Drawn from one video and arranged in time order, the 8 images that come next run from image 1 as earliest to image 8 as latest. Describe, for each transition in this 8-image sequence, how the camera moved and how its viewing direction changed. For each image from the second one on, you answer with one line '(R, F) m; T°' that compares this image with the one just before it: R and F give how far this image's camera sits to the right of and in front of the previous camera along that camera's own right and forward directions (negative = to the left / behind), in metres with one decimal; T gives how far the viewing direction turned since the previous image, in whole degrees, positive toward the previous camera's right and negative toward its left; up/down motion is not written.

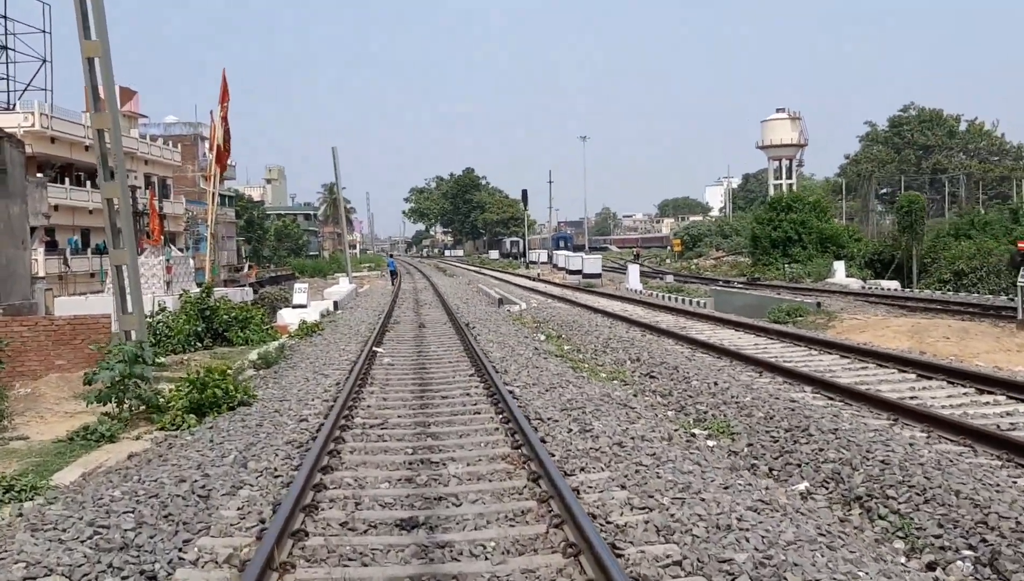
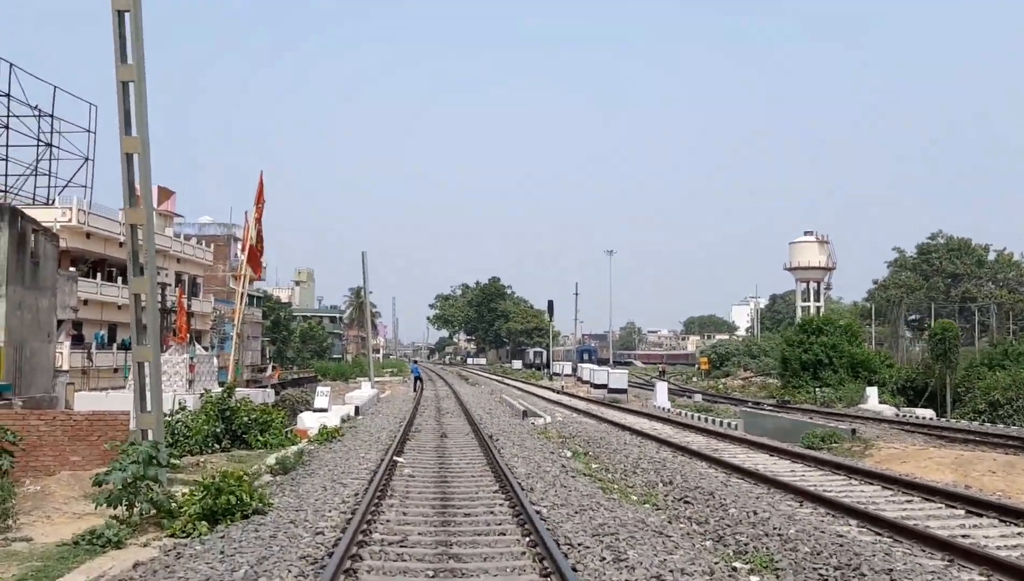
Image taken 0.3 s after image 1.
(-0.1, +0.3) m; -2°
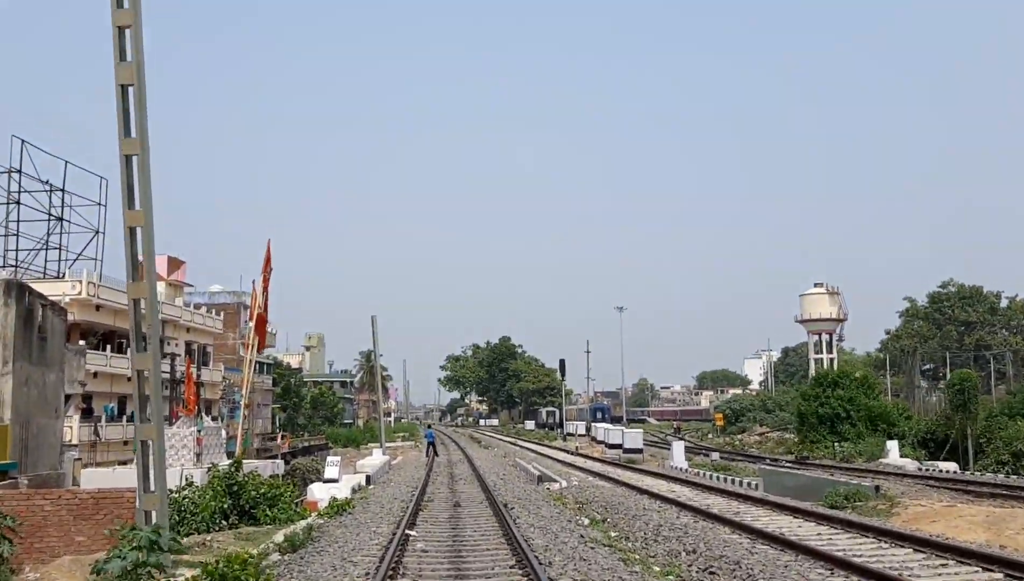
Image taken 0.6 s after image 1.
(0.0, +0.3) m; -1°
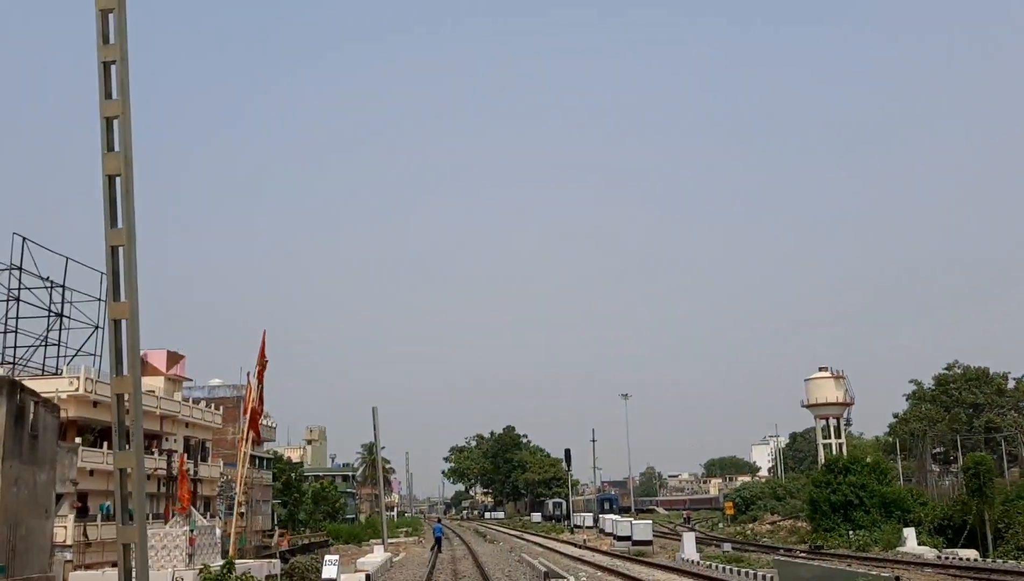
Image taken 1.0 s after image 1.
(+0.1, +0.4) m; 0°
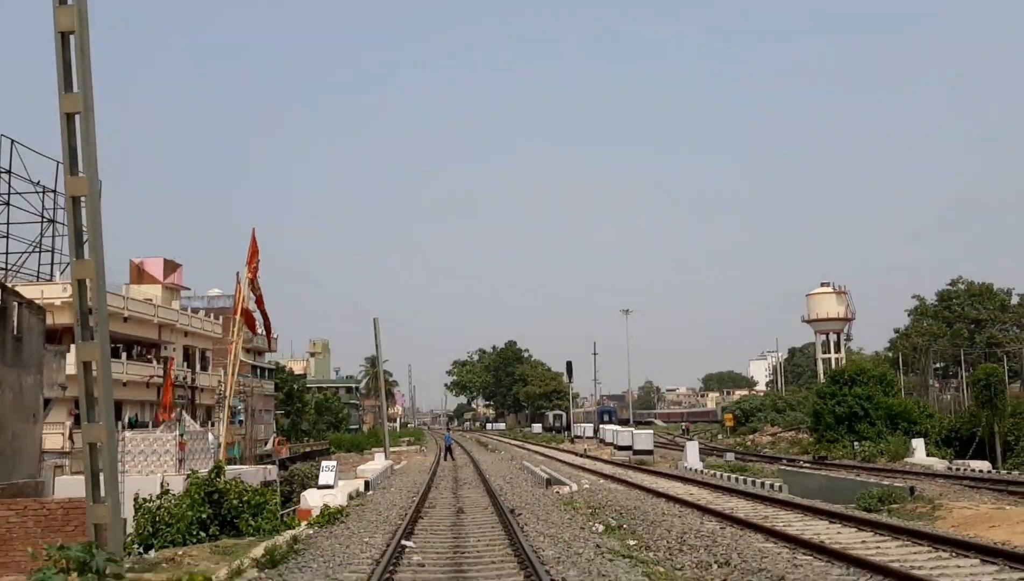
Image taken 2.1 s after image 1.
(0.0, +1.1) m; 0°
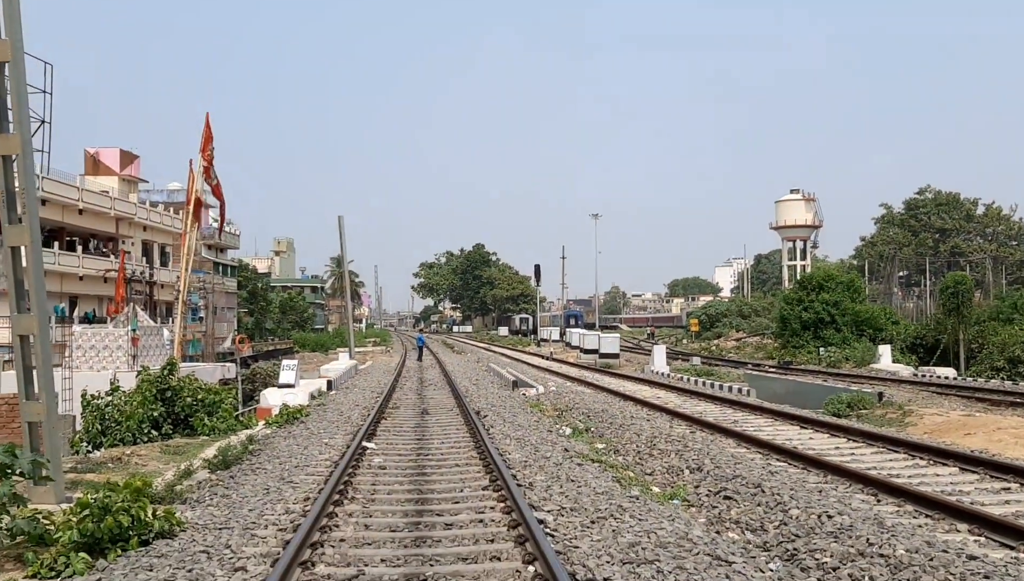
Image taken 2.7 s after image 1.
(0.0, +0.7) m; +2°
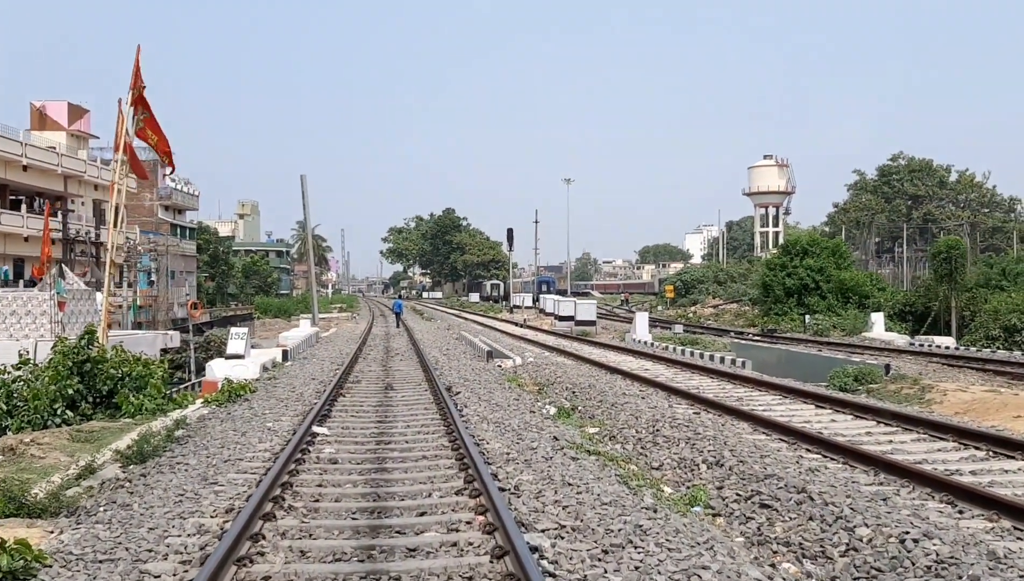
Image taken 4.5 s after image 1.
(-0.1, +1.9) m; +2°
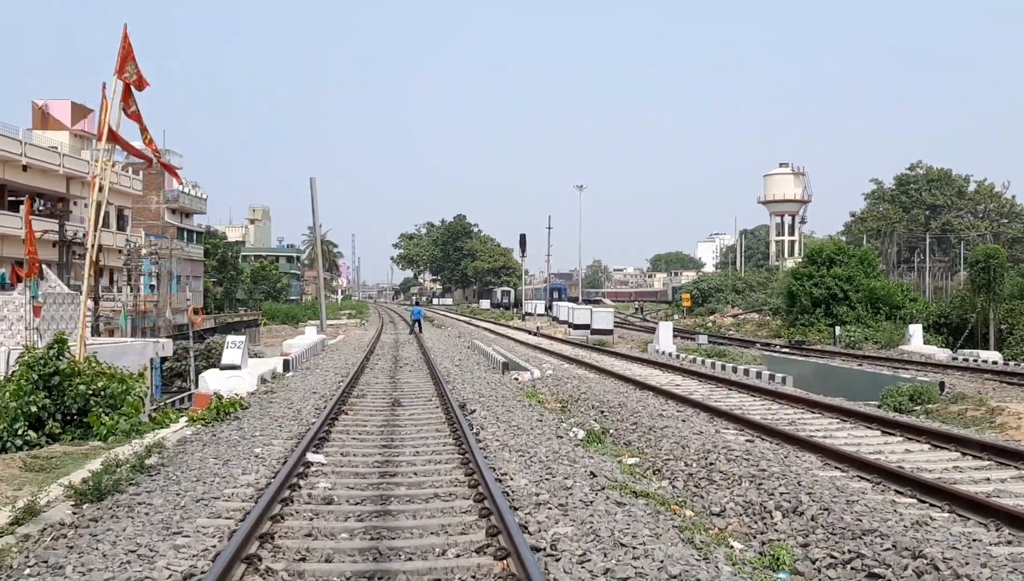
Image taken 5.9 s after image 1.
(-0.2, +1.5) m; -1°
